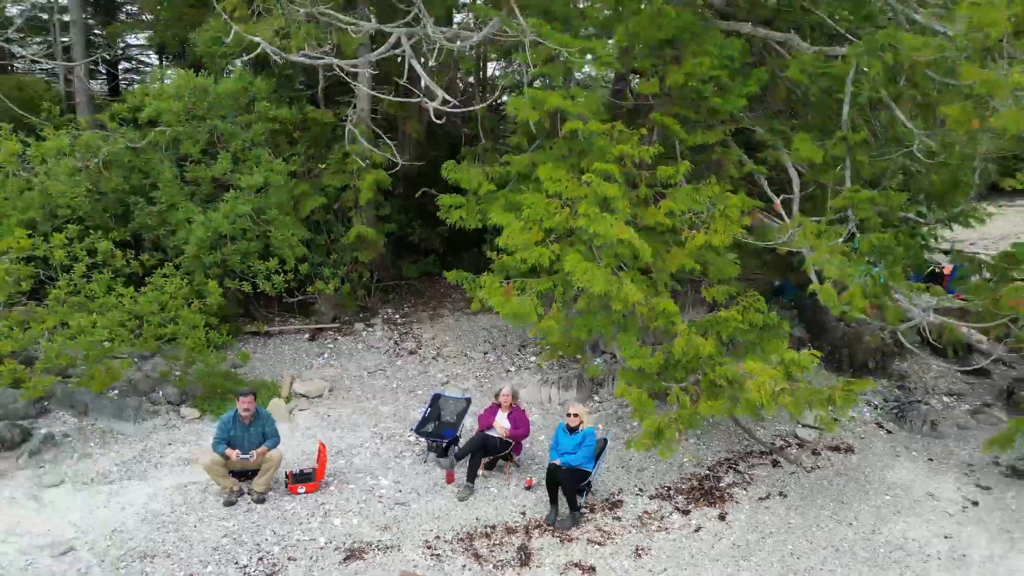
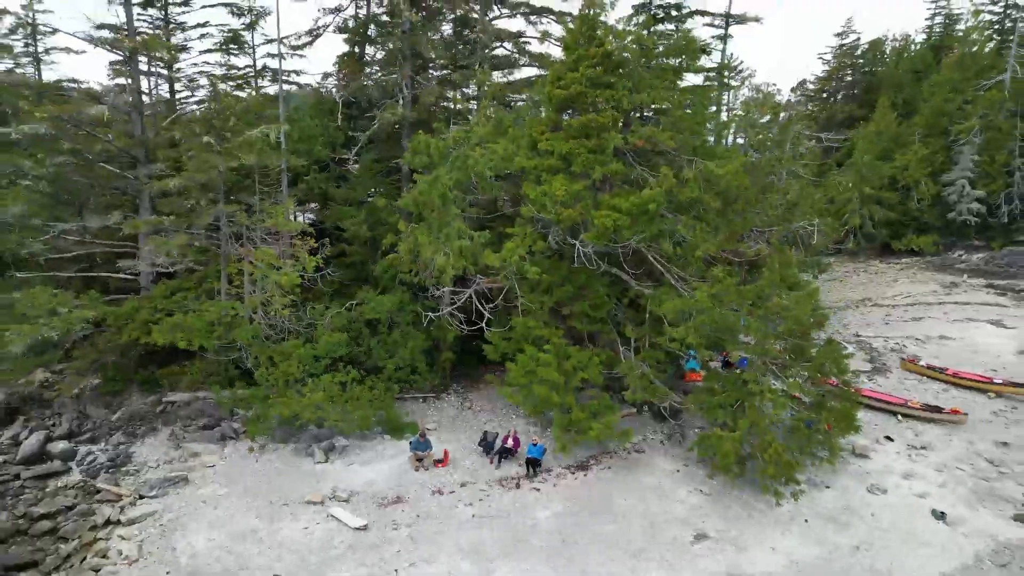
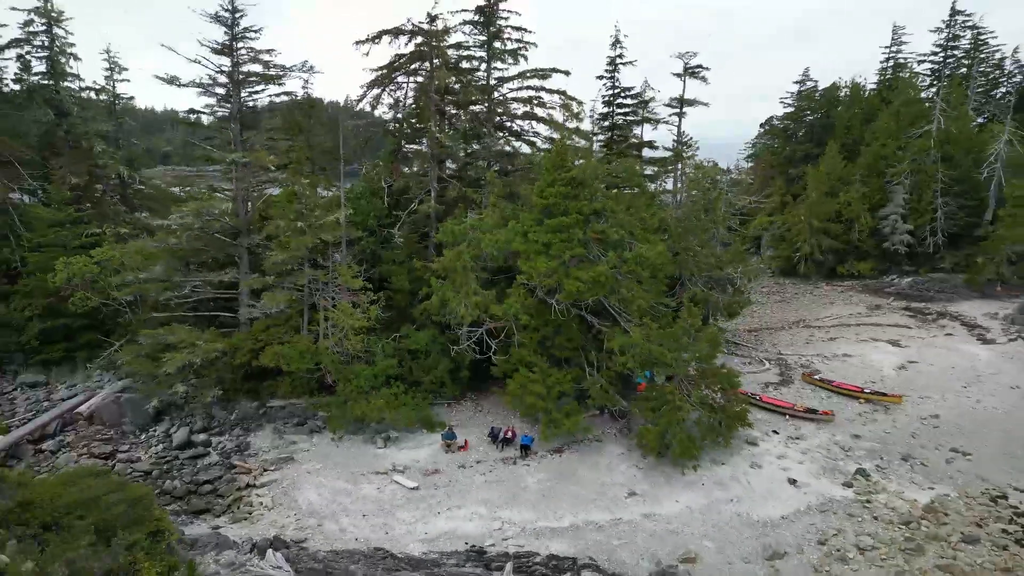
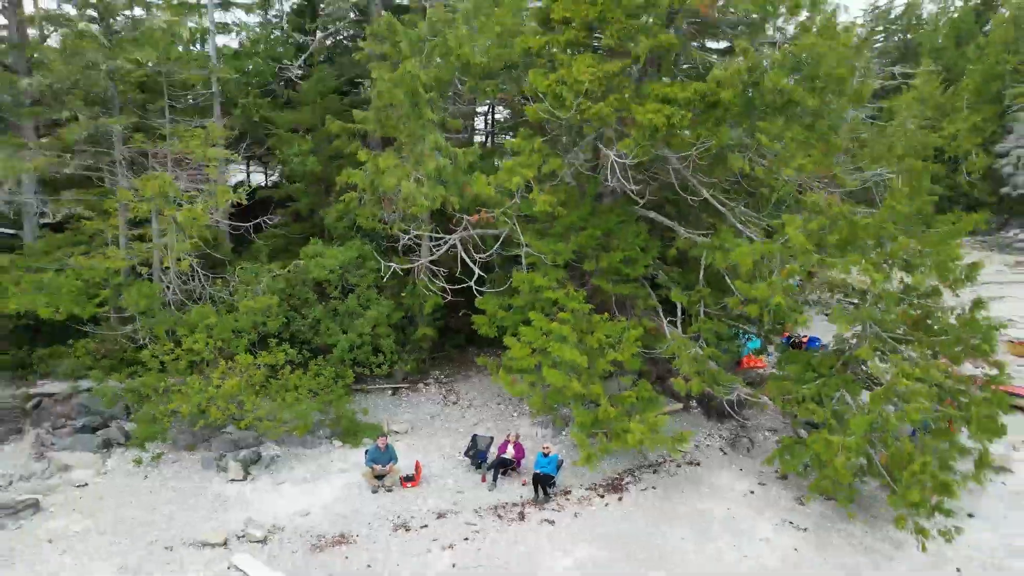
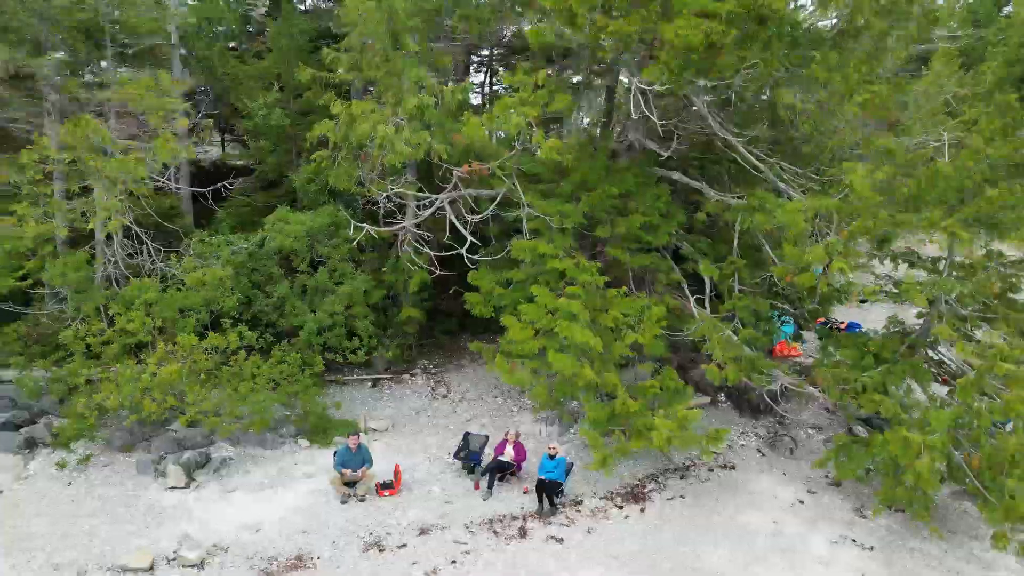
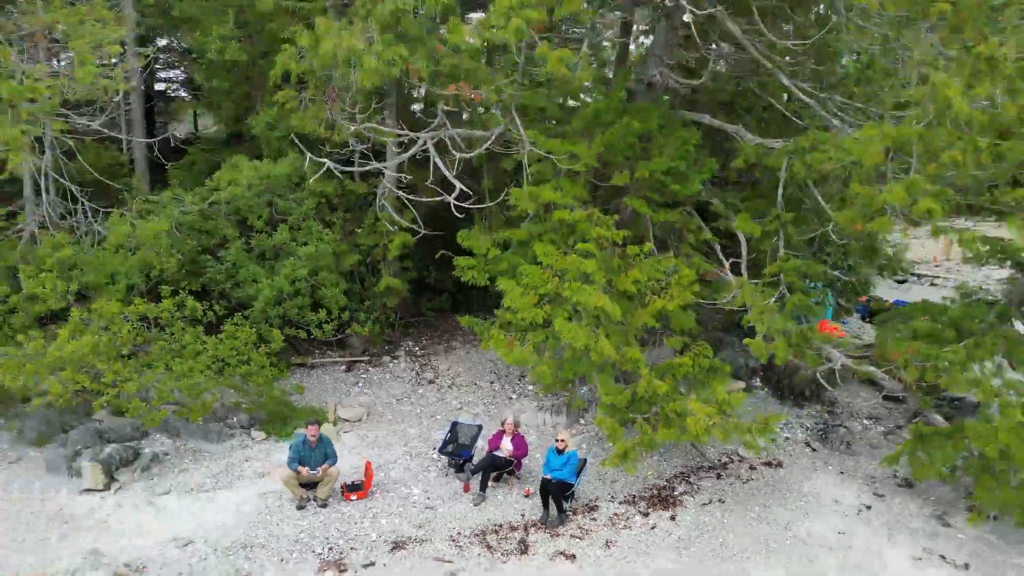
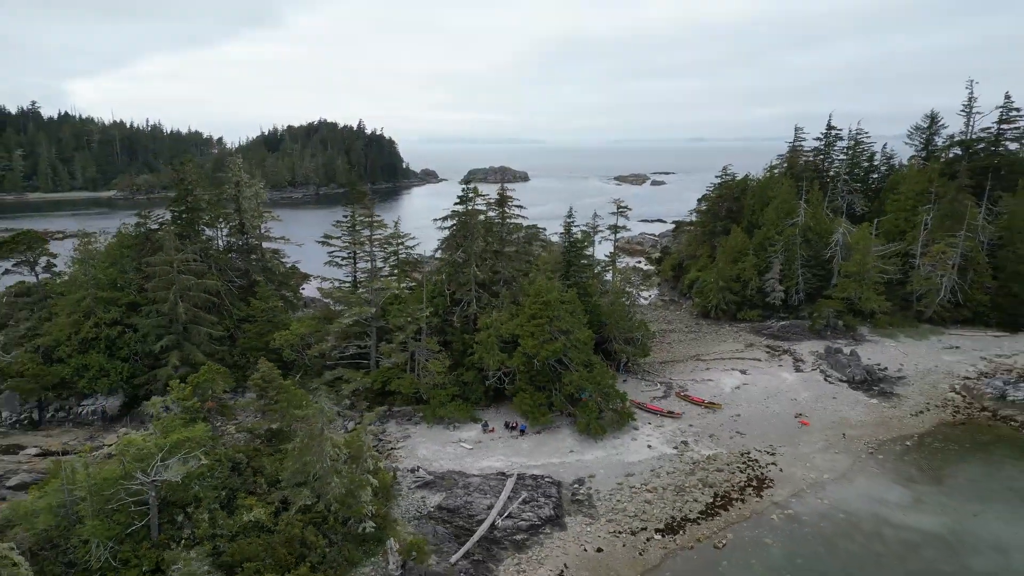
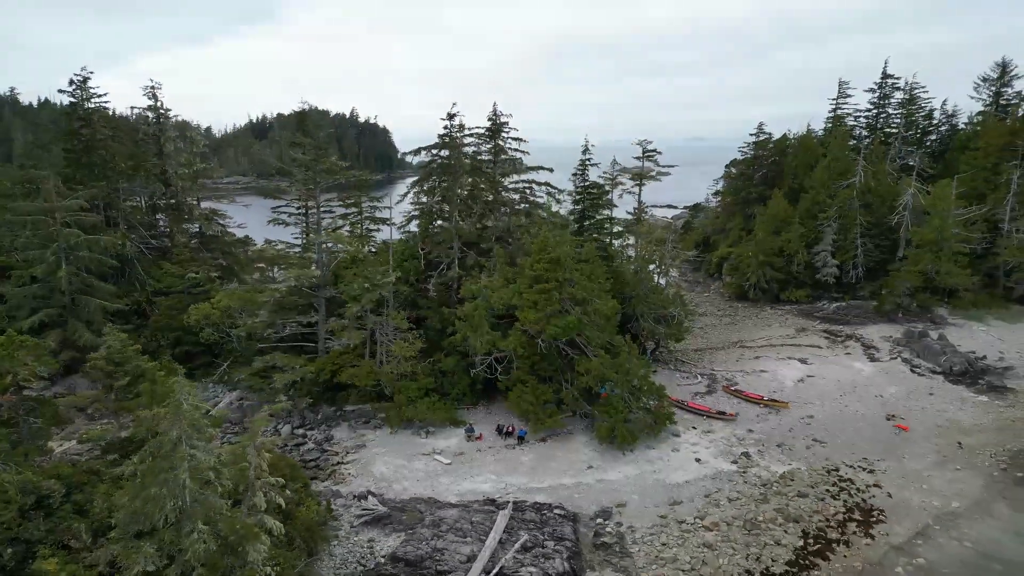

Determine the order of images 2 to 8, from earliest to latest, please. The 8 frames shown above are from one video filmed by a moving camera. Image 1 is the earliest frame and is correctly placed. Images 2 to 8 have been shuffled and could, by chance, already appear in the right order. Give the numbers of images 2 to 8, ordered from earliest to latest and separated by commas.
6, 5, 4, 2, 3, 8, 7
